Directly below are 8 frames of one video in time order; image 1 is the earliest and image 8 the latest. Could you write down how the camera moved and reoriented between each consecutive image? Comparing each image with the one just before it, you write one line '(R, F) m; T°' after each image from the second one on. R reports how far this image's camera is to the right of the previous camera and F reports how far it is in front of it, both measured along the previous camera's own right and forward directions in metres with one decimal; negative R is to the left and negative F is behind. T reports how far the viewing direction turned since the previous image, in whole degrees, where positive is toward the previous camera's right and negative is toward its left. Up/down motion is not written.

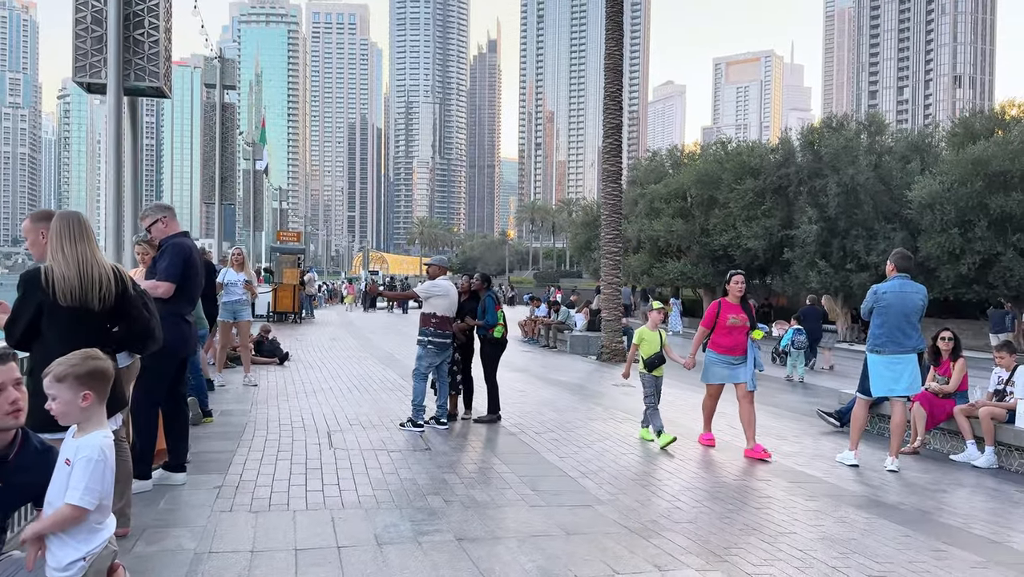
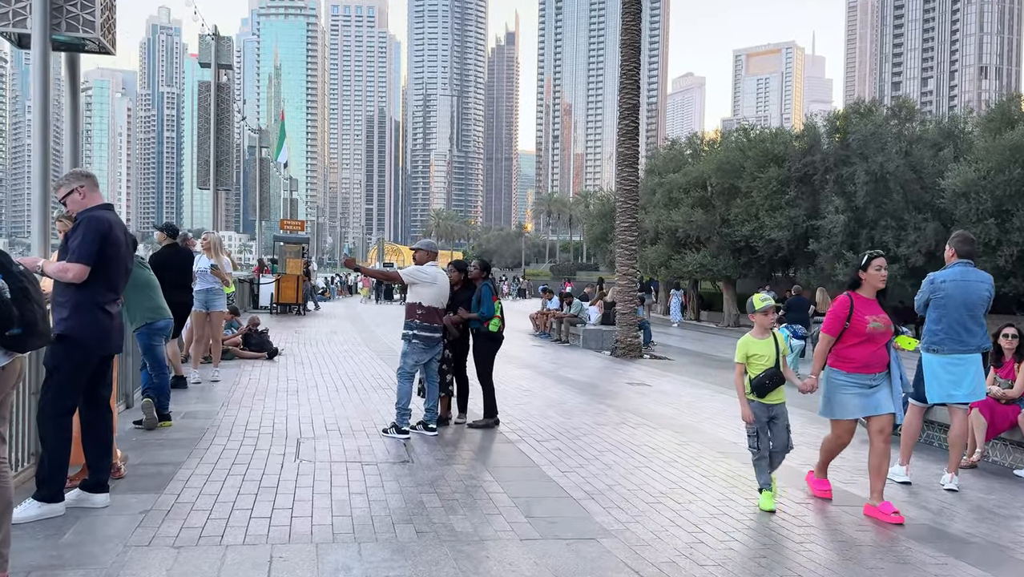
(+0.2, +1.0) m; -1°
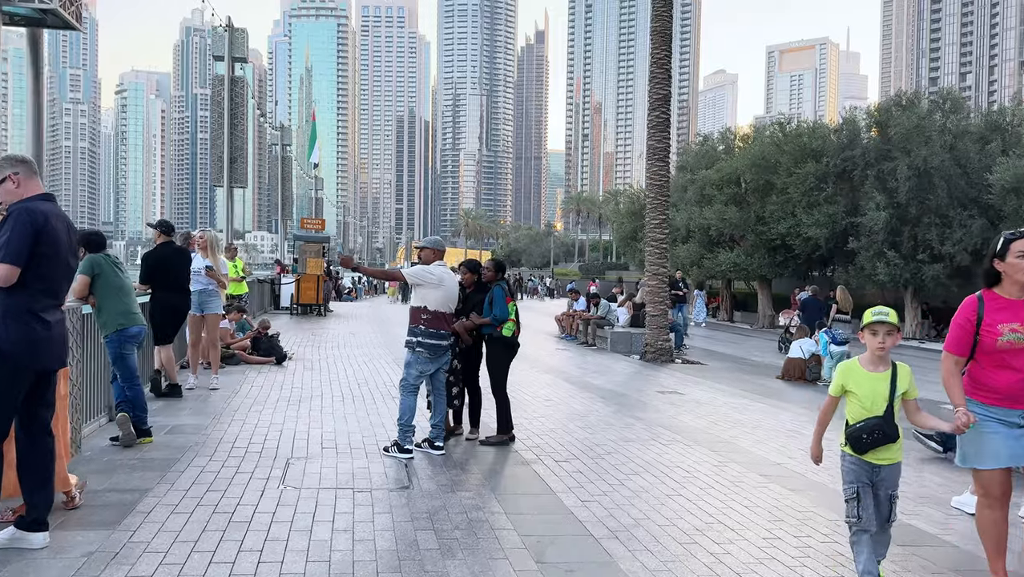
(+0.1, +0.8) m; -2°
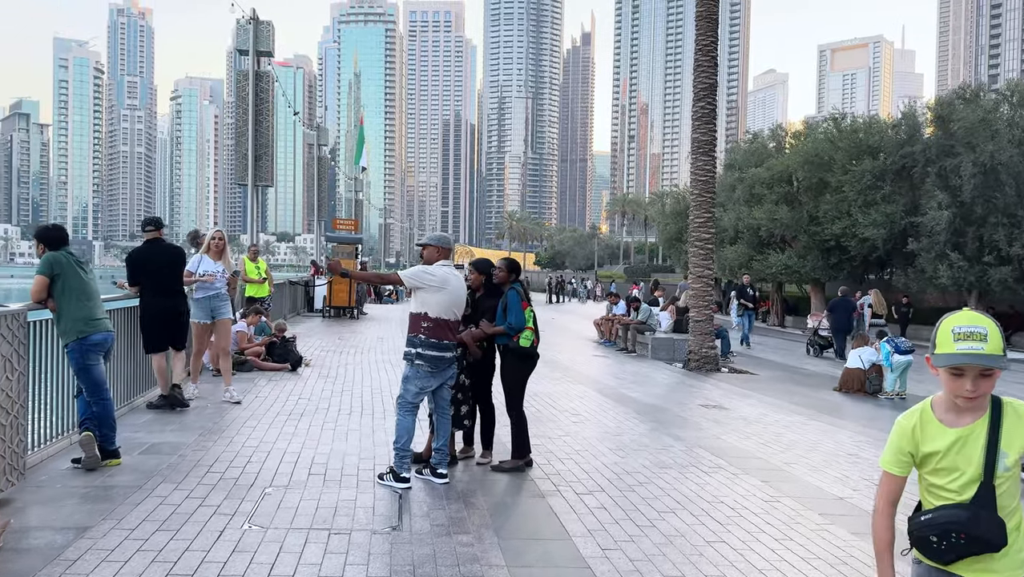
(+0.2, +0.9) m; -3°
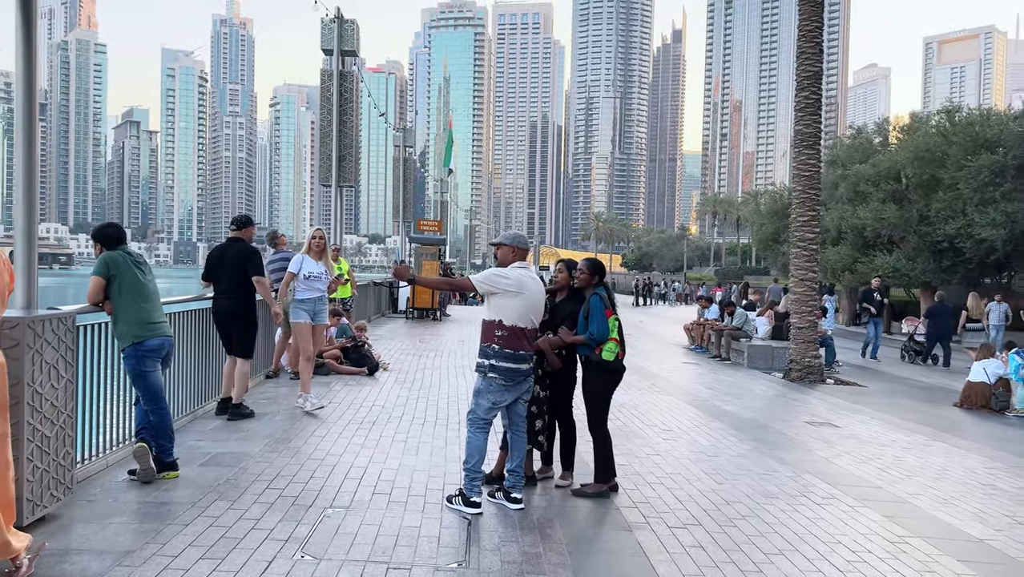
(0.0, +0.6) m; -6°
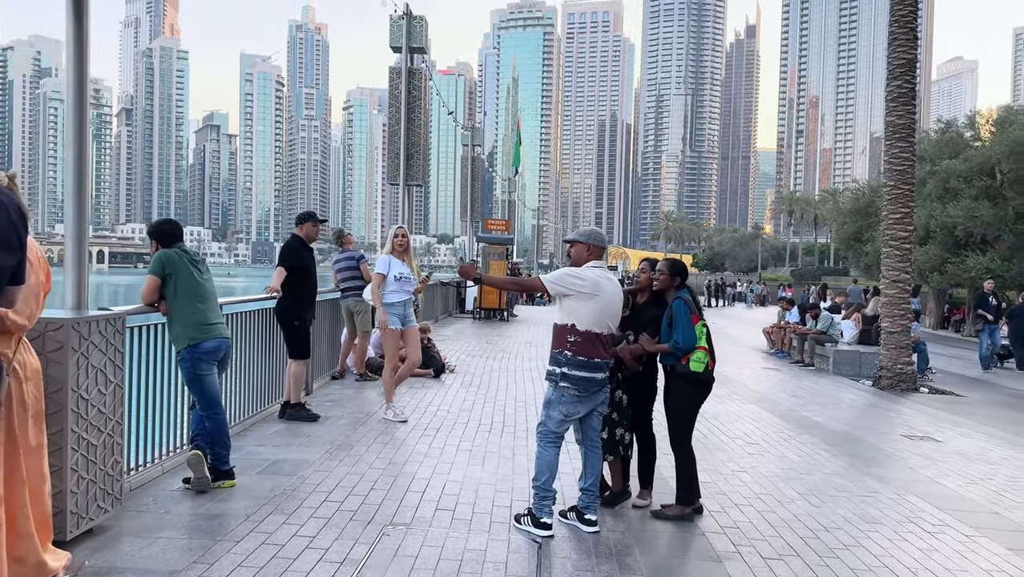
(0.0, +0.4) m; -5°
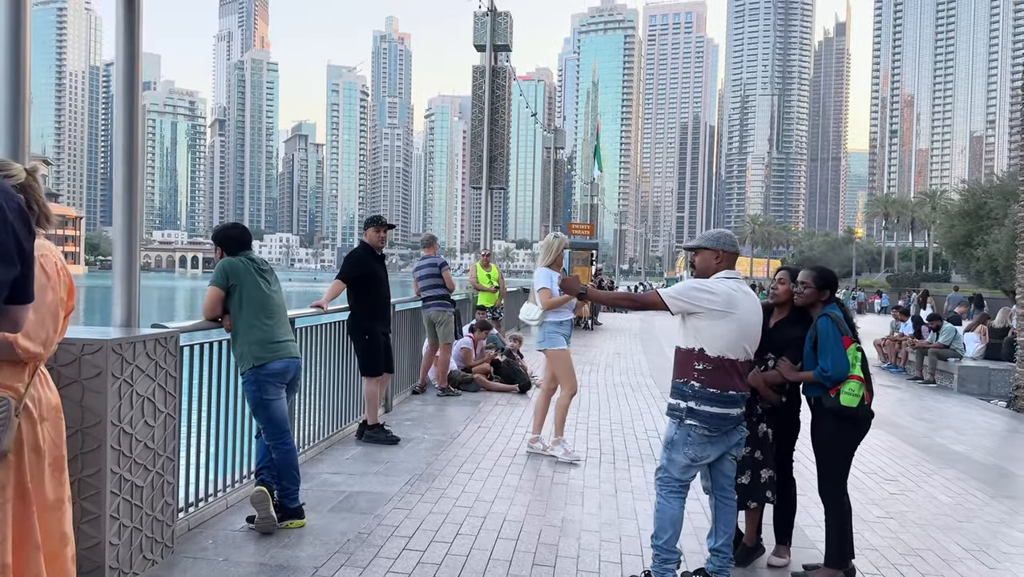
(-0.2, +0.7) m; -6°
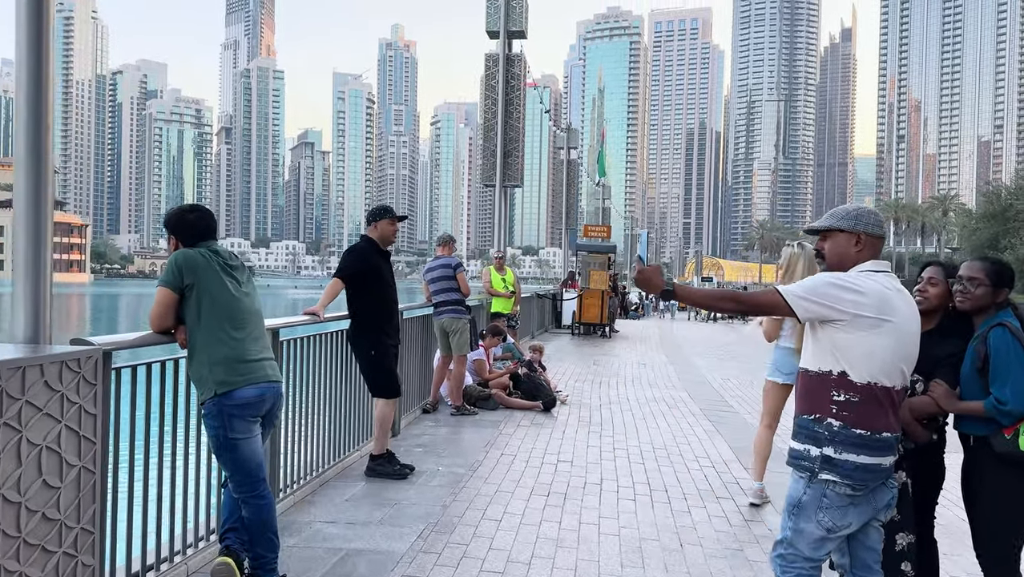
(-0.2, +1.1) m; 0°
